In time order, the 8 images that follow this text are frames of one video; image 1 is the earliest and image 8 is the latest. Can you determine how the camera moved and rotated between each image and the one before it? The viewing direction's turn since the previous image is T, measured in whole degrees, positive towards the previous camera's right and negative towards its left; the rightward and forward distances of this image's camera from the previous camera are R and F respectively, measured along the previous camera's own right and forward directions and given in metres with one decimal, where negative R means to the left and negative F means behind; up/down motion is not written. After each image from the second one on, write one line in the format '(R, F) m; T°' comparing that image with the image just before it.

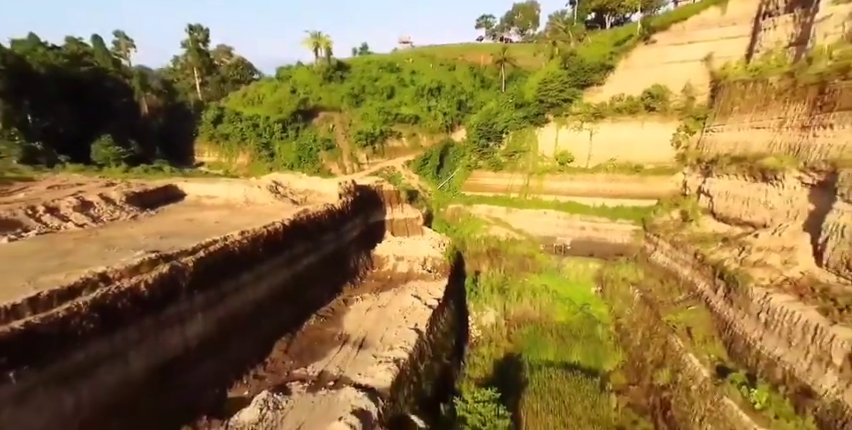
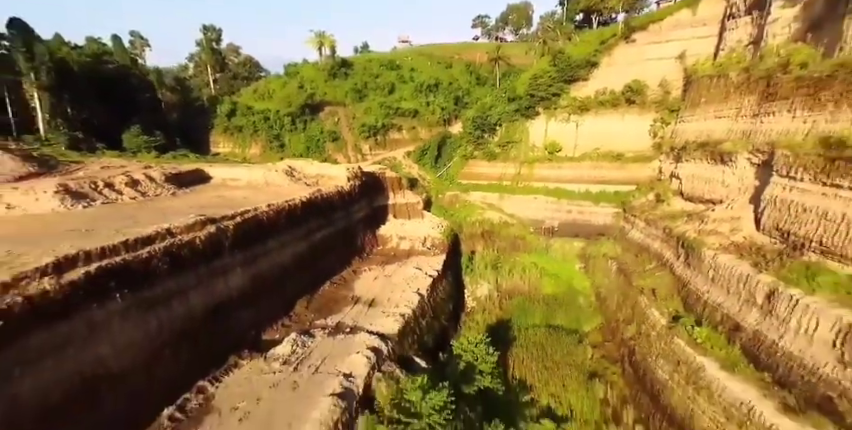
(-0.1, -1.8) m; 0°
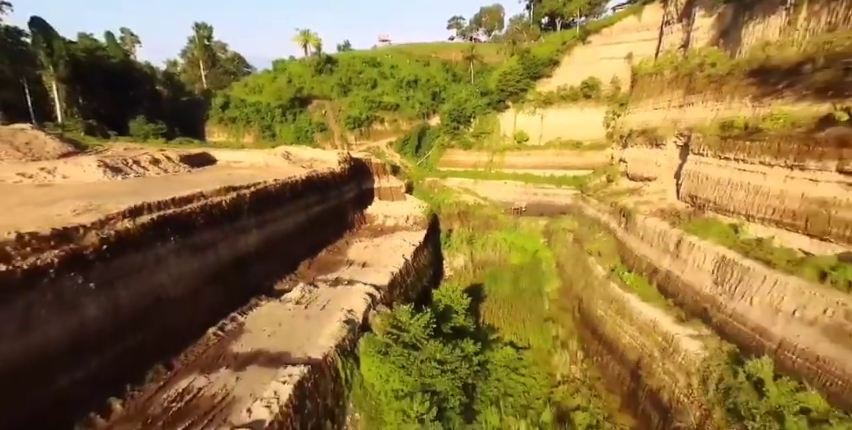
(-0.2, -2.3) m; +3°
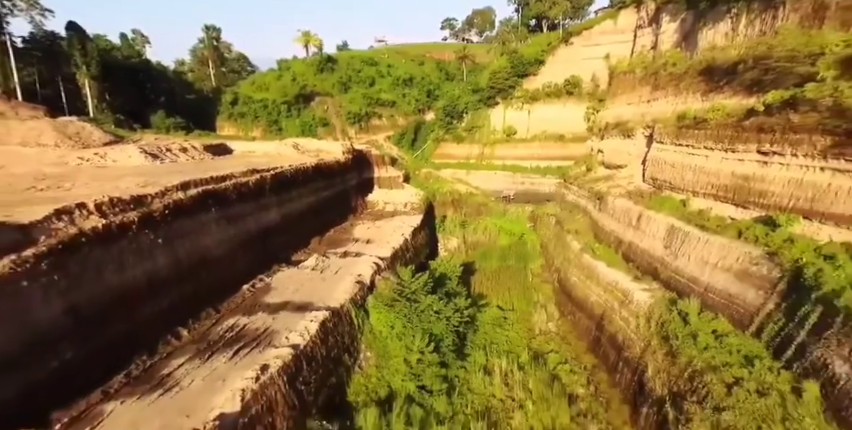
(-0.1, -2.0) m; +1°
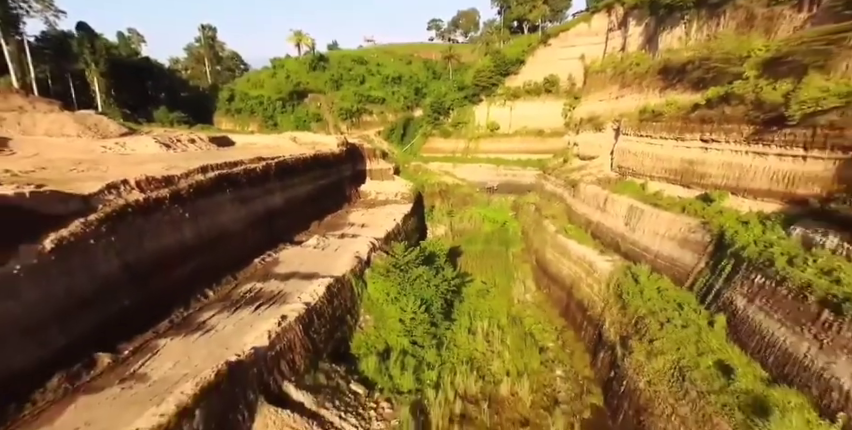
(-0.1, -1.6) m; +2°
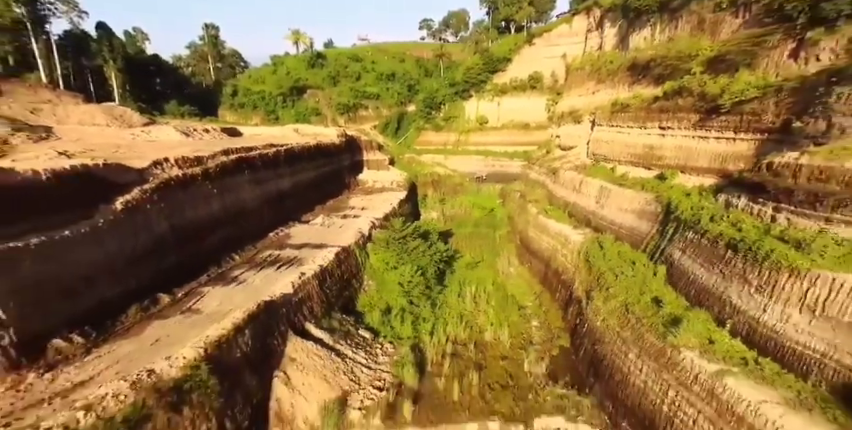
(-0.1, -1.8) m; +1°
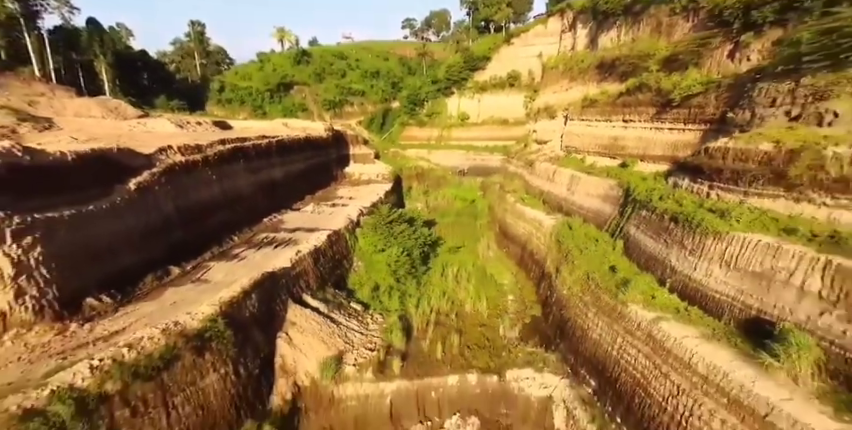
(0.0, -1.1) m; +2°
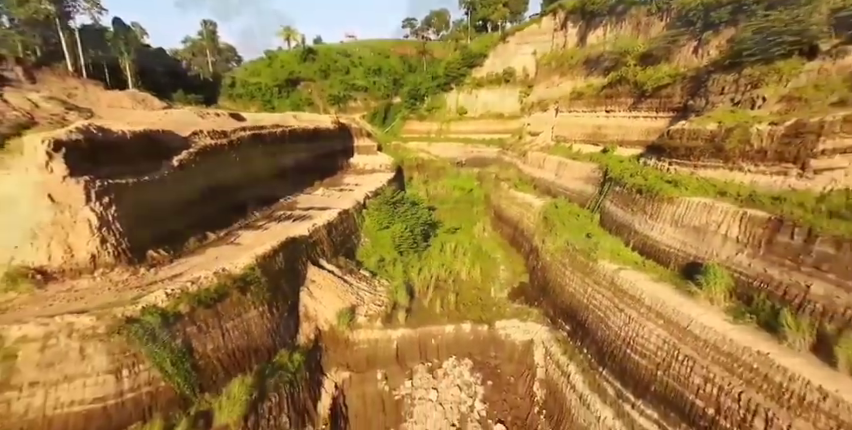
(0.0, -1.6) m; 0°
